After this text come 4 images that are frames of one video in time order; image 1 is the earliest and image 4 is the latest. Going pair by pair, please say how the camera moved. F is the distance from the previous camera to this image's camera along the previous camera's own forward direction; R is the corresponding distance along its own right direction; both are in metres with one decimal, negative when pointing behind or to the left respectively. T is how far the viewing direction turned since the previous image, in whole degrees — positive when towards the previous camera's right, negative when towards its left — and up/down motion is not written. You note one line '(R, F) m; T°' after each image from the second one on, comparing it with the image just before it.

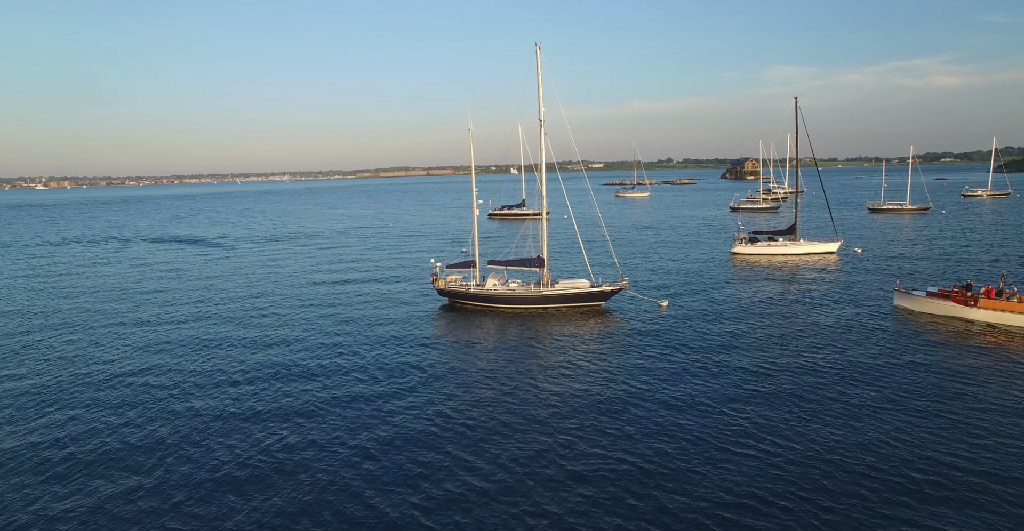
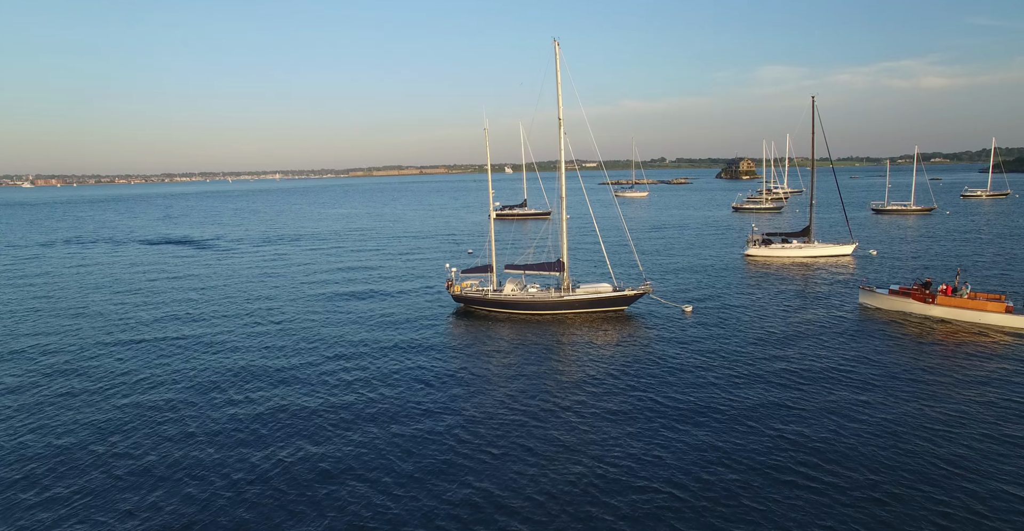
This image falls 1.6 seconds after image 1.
(-1.6, +2.0) m; +1°
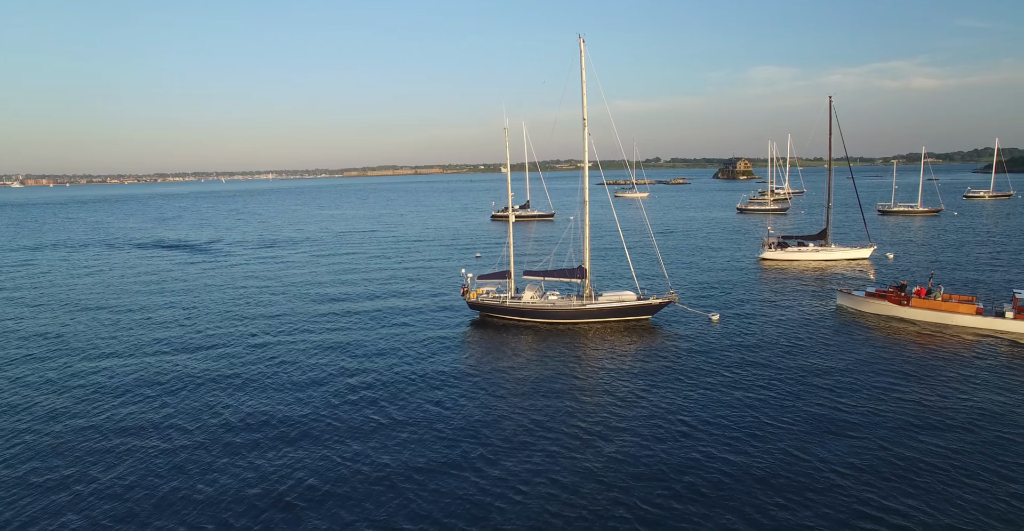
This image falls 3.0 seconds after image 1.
(-1.5, +1.8) m; +1°
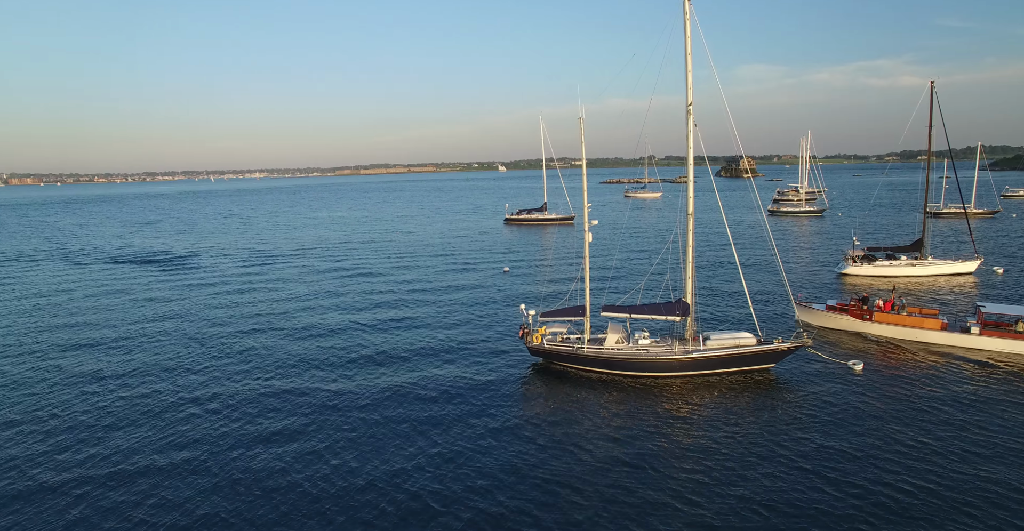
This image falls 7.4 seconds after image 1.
(-3.6, +10.6) m; +1°
